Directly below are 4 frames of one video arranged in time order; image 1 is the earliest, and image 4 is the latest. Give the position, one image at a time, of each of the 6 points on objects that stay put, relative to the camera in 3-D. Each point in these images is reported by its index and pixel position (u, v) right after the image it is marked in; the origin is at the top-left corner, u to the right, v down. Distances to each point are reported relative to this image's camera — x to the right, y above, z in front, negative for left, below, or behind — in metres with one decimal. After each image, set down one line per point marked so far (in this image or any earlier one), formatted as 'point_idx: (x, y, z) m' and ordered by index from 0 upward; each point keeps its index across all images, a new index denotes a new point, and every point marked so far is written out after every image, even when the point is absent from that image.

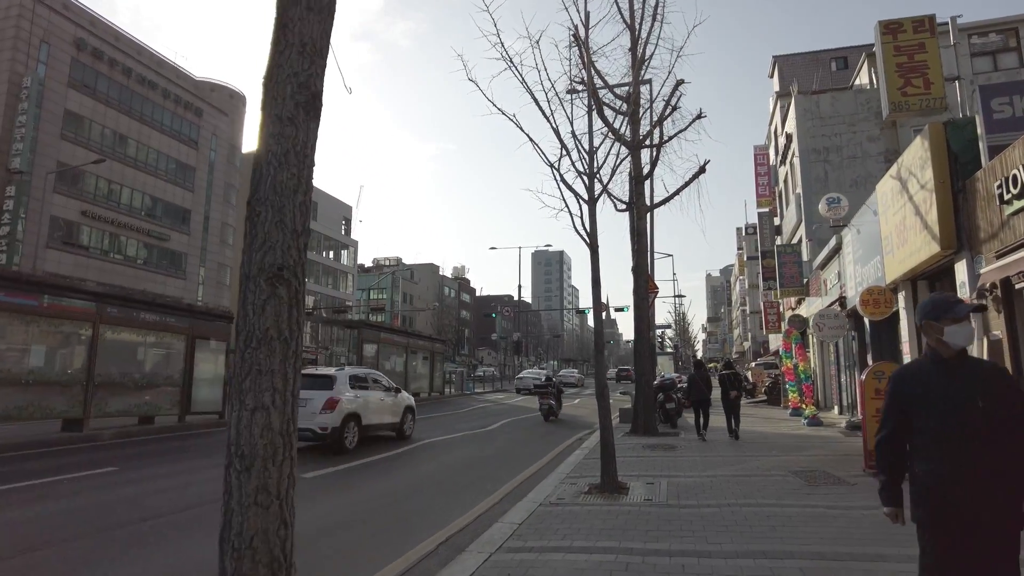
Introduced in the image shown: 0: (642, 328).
0: (+2.9, -0.8, +14.9) m
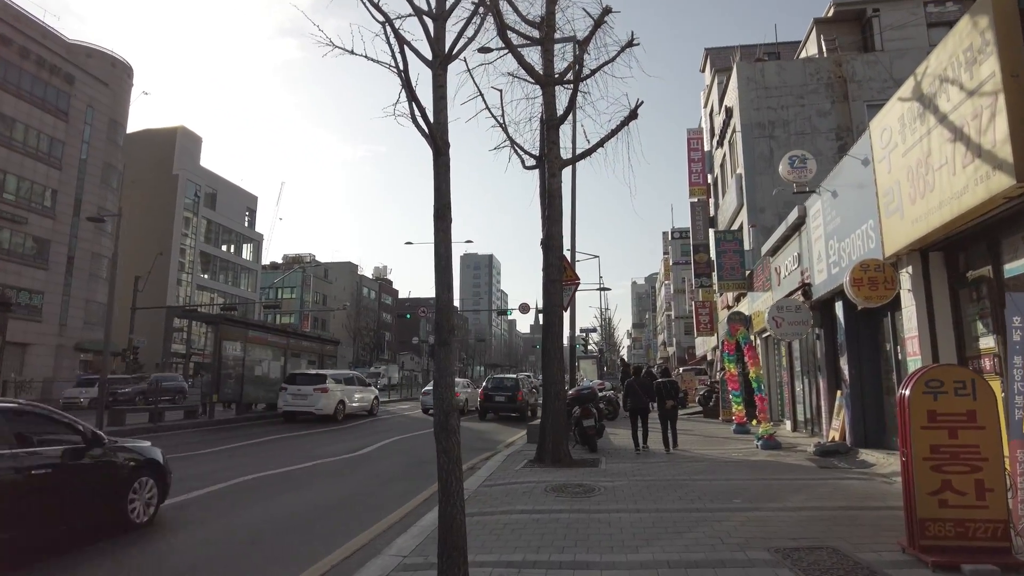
0: (+0.7, -0.5, +11.1) m
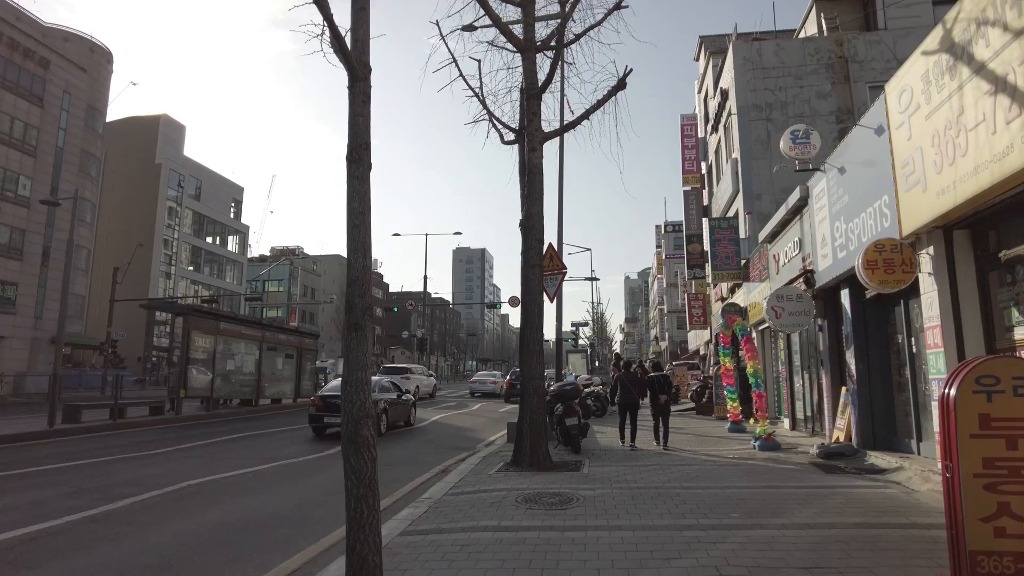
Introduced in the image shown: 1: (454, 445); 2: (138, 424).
0: (+0.3, -0.3, +10.1) m
1: (-1.3, -3.5, +15.3) m
2: (-10.0, -3.6, +18.0) m
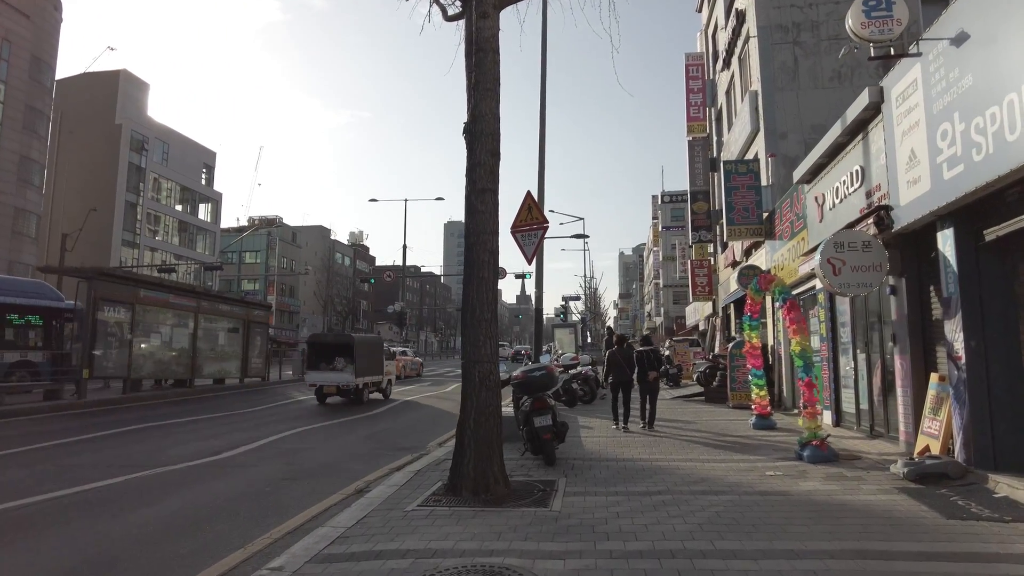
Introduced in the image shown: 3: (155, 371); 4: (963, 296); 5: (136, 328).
0: (-0.3, +0.4, +6.7) m
1: (-2.0, -2.7, +12.0) m
2: (-10.7, -2.7, +14.6) m
3: (-10.4, -2.5, +19.9) m
4: (+4.5, -0.1, +6.7) m
5: (-10.5, -1.1, +19.0) m
